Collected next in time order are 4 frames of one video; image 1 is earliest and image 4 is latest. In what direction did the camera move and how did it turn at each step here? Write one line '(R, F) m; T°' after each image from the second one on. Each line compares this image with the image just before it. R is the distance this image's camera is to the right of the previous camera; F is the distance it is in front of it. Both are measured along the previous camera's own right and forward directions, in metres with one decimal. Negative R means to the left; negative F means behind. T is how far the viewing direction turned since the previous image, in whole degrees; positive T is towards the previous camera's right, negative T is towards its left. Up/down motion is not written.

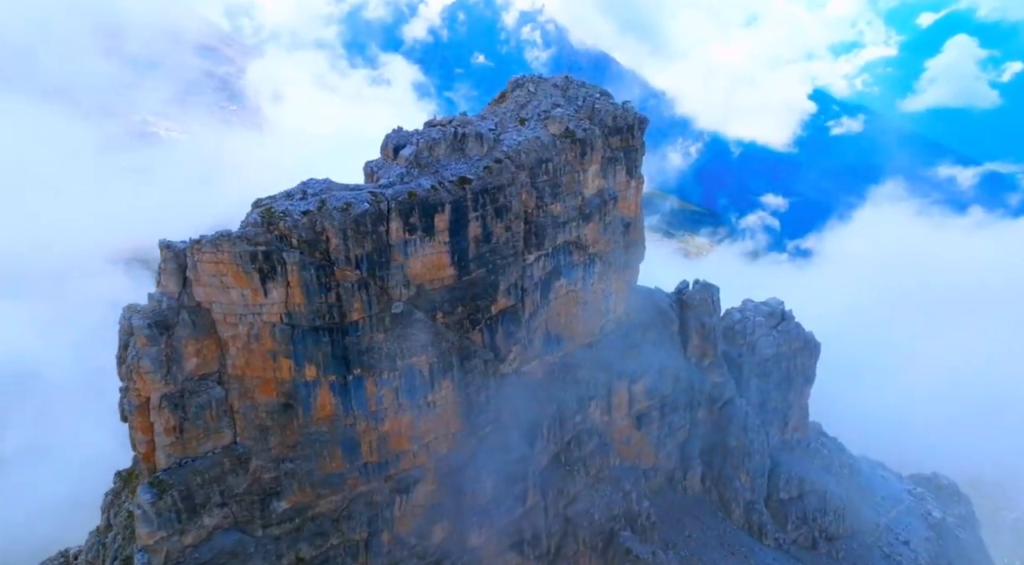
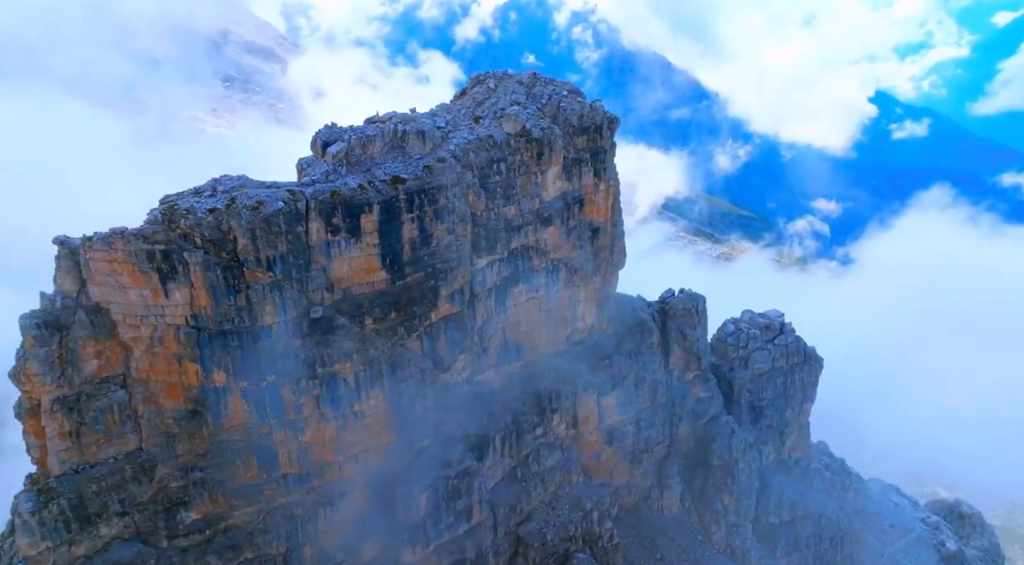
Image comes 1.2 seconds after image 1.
(+5.7, +2.6) m; -4°
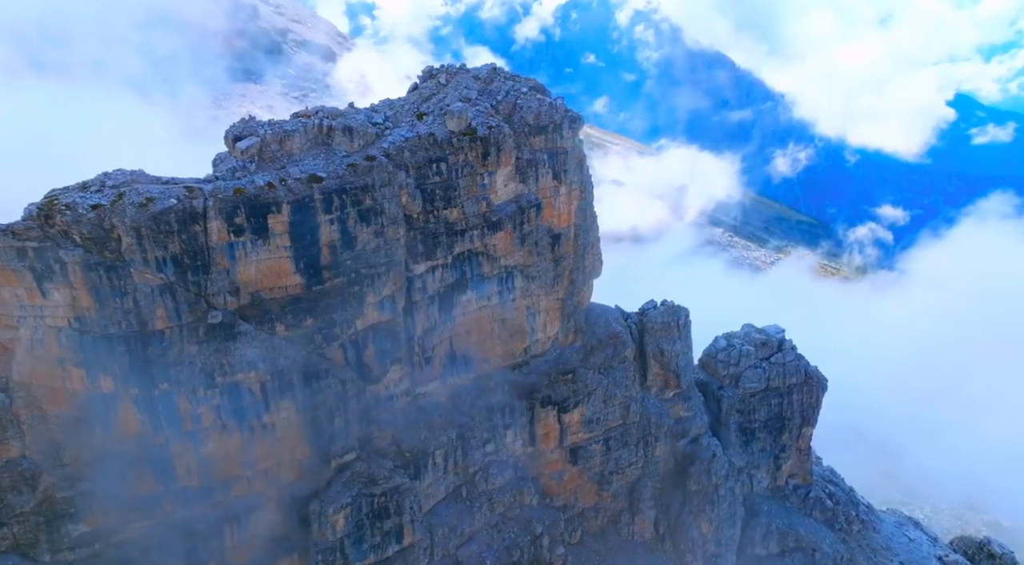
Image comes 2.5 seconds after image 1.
(+6.2, +3.3) m; -4°
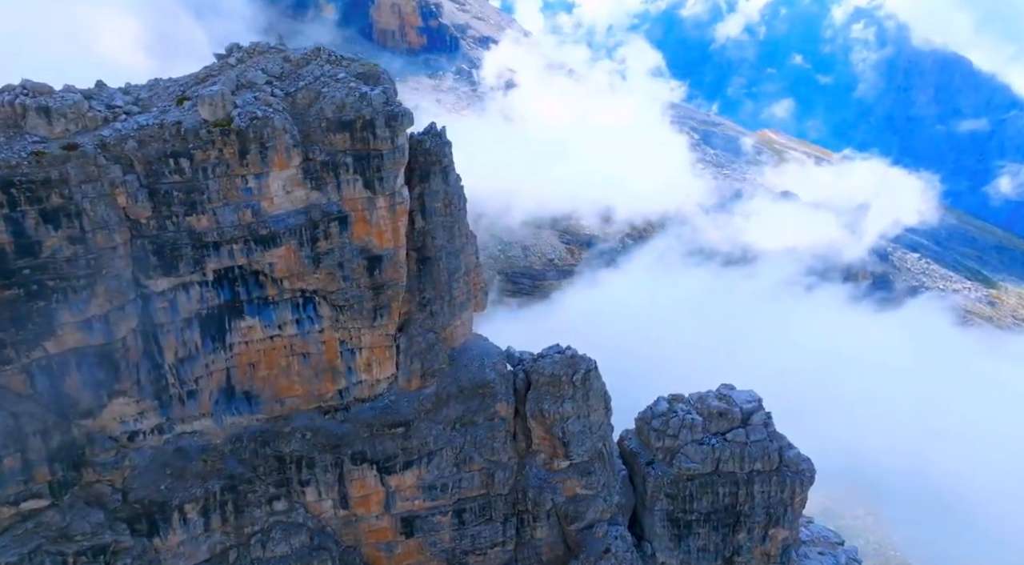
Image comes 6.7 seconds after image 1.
(+18.2, +12.4) m; -14°
